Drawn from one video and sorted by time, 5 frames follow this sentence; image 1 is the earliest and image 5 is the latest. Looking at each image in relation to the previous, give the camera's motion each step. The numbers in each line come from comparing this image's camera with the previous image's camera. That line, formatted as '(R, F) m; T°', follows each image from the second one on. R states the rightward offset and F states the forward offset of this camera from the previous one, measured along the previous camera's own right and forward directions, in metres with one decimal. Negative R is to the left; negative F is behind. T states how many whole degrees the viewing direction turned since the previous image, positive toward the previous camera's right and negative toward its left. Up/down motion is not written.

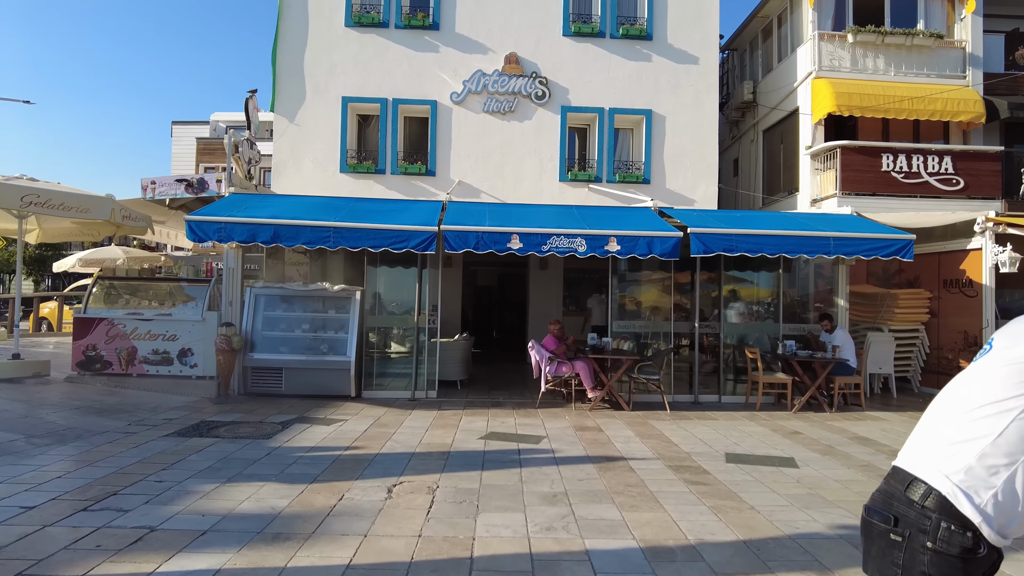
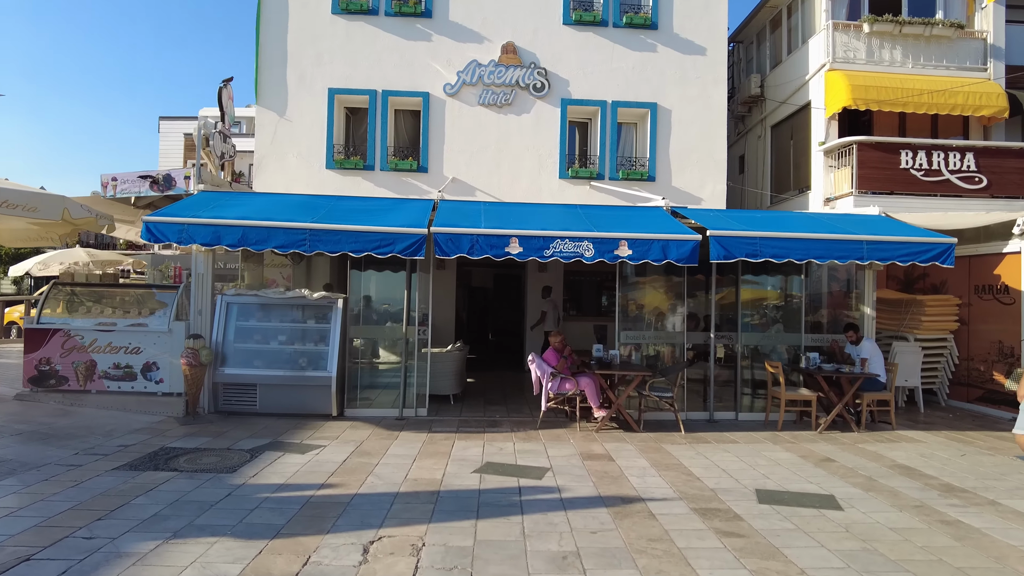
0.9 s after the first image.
(0.0, +0.8) m; 0°
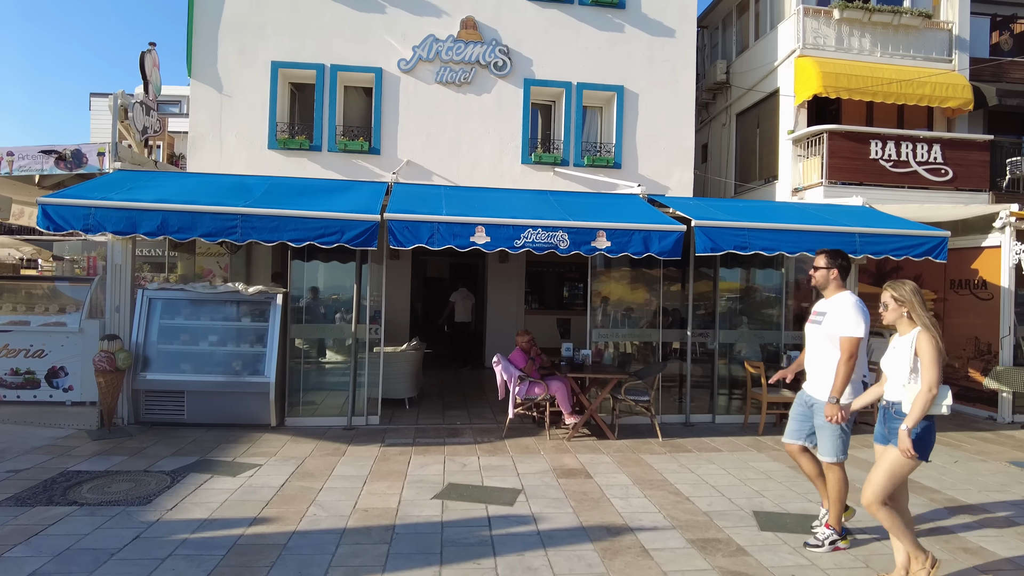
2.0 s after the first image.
(-0.1, +0.8) m; +4°
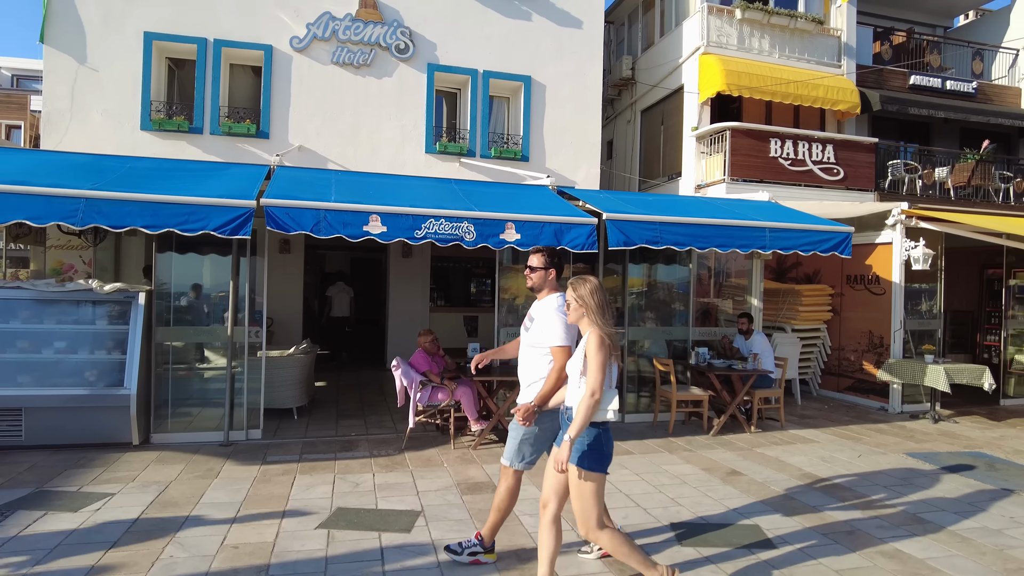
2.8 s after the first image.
(+0.1, +0.5) m; +8°
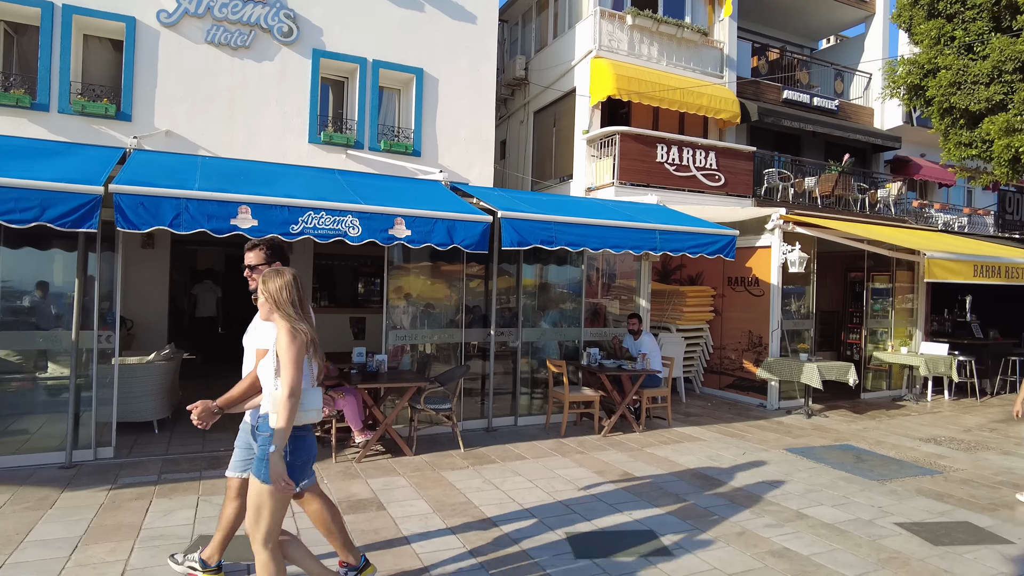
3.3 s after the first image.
(0.0, +0.3) m; +9°
